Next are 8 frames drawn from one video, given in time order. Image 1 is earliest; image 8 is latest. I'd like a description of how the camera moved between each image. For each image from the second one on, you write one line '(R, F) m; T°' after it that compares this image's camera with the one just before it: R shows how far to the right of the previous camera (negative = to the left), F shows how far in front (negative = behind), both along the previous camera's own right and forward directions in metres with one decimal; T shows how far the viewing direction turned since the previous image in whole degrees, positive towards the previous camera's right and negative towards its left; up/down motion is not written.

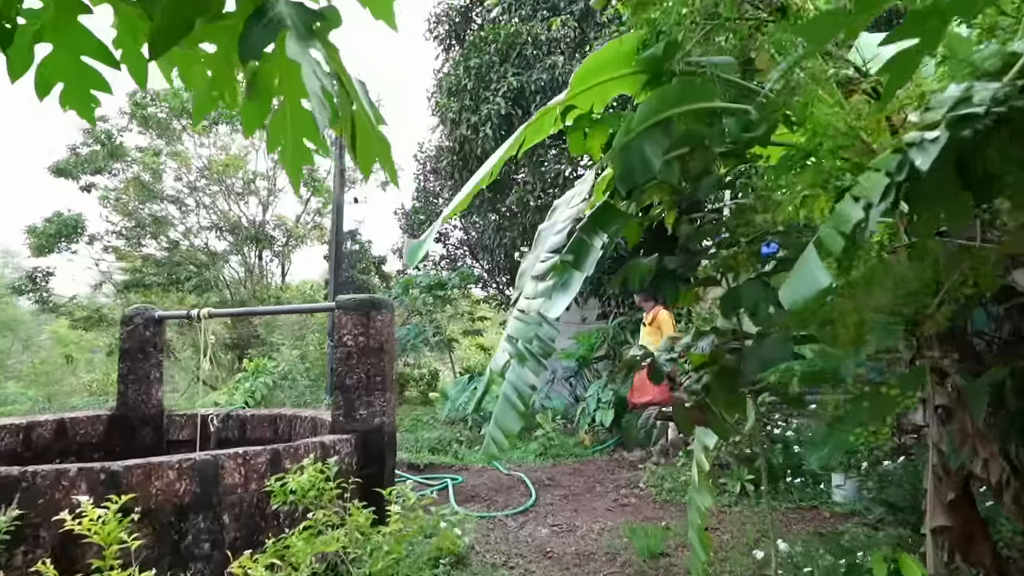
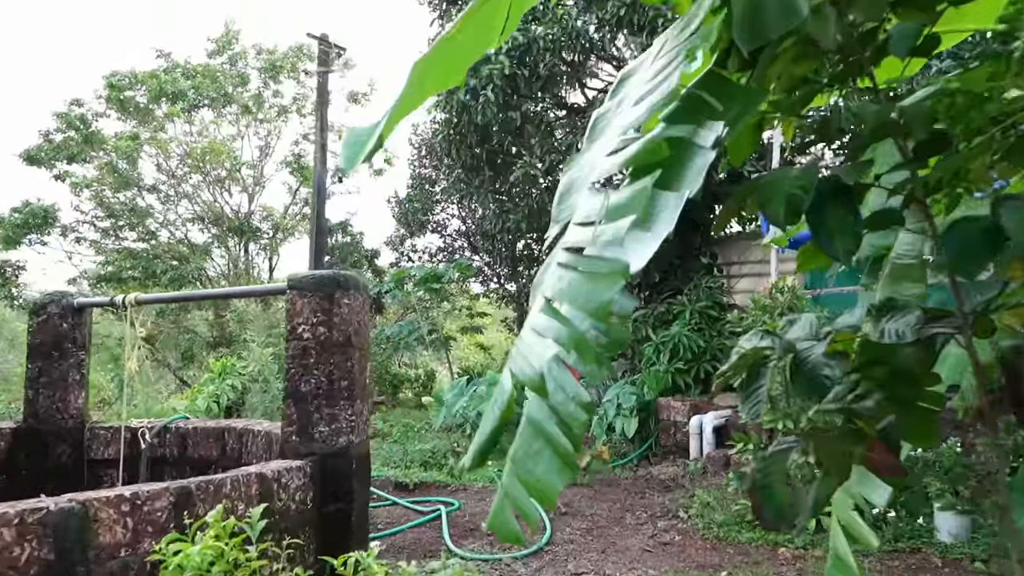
(-0.1, +1.0) m; 0°
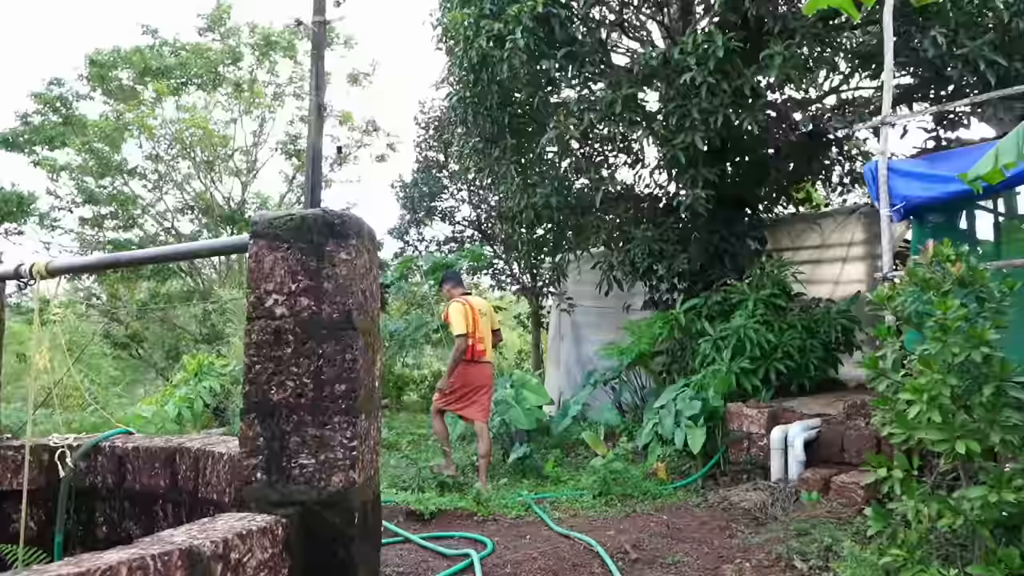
(-0.2, +1.1) m; 0°
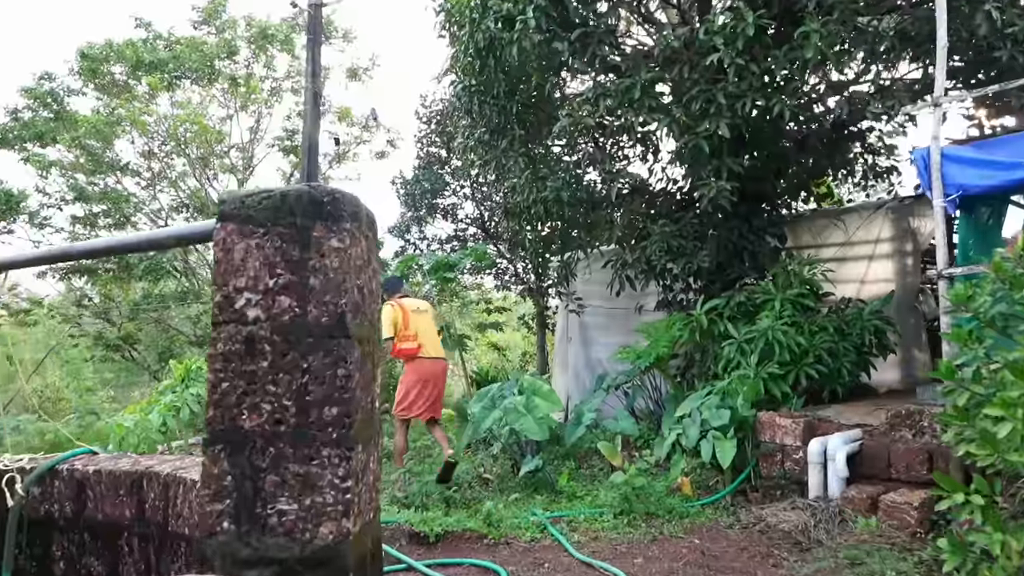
(-0.1, +0.4) m; 0°
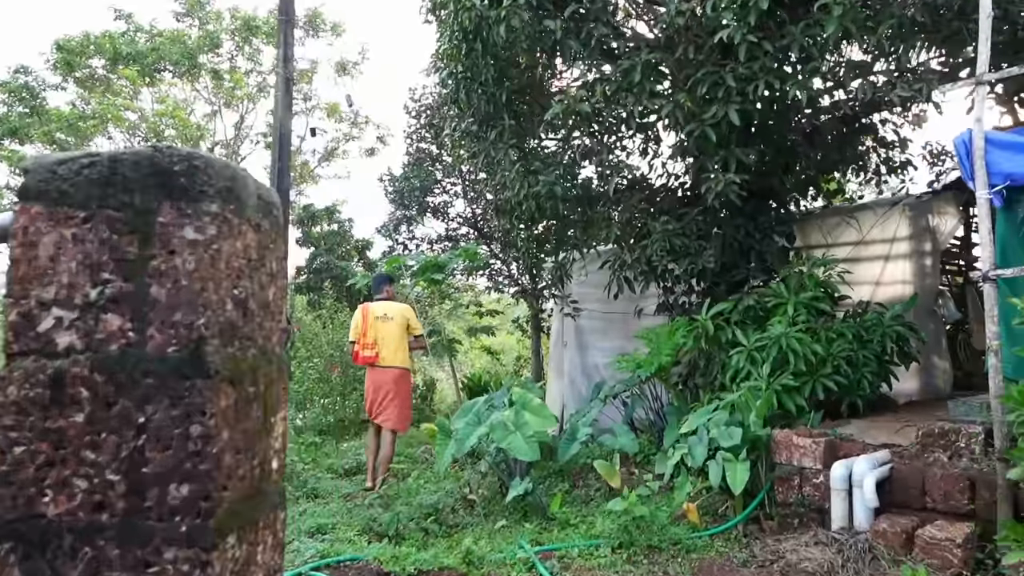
(+0.1, +0.5) m; 0°
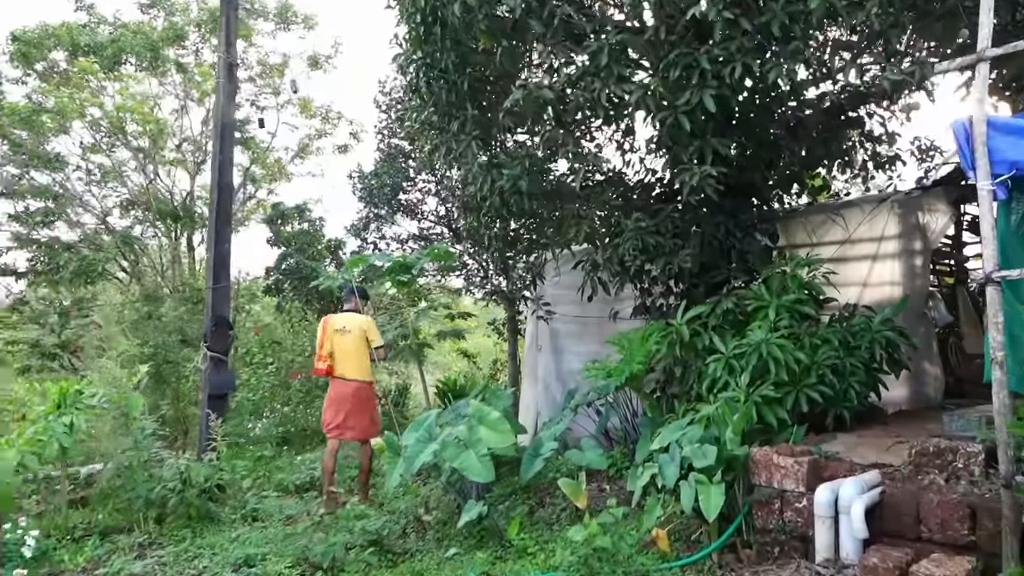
(+0.2, +0.4) m; +1°
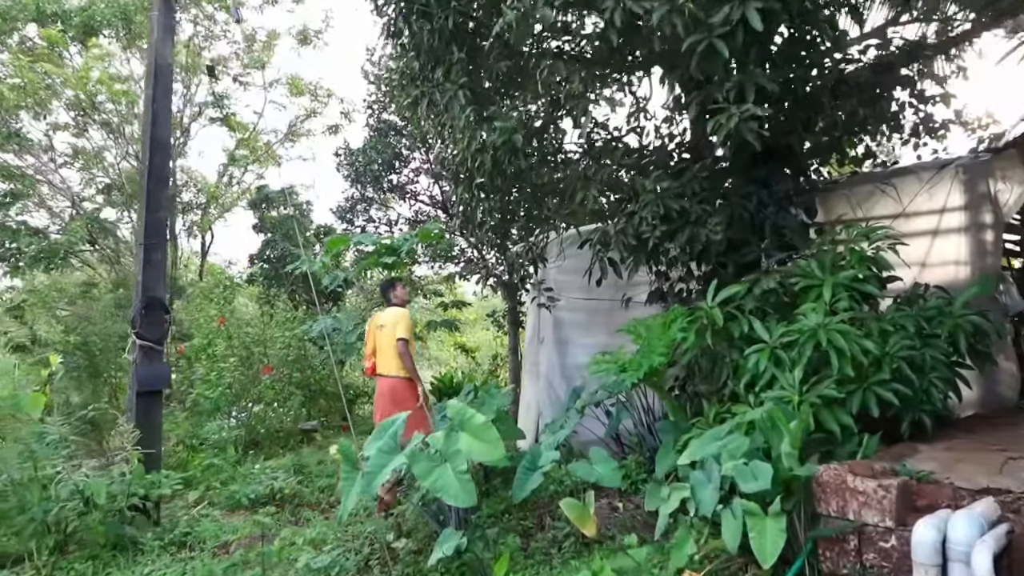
(+0.1, +0.9) m; 0°
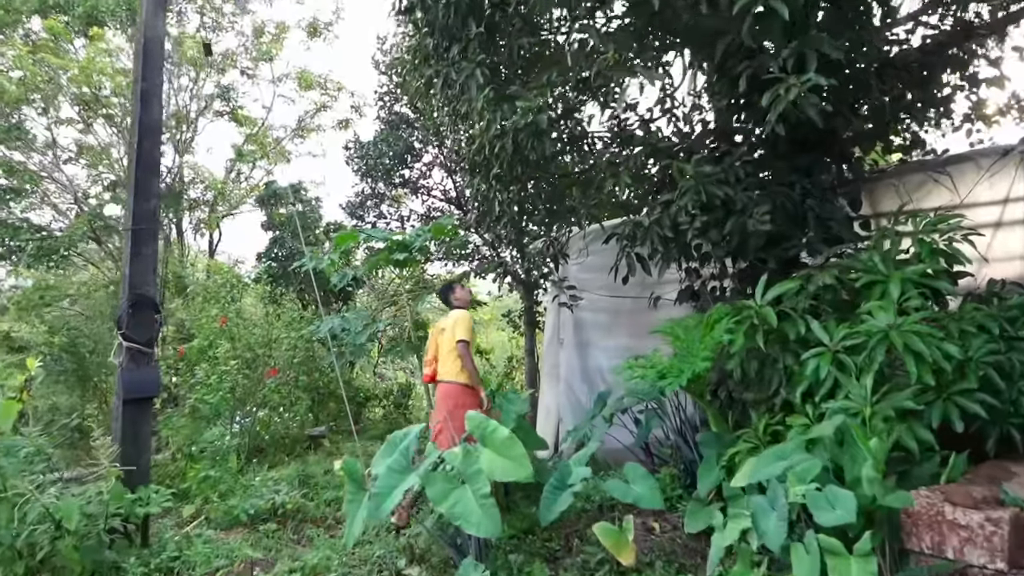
(-0.1, +0.4) m; -1°
